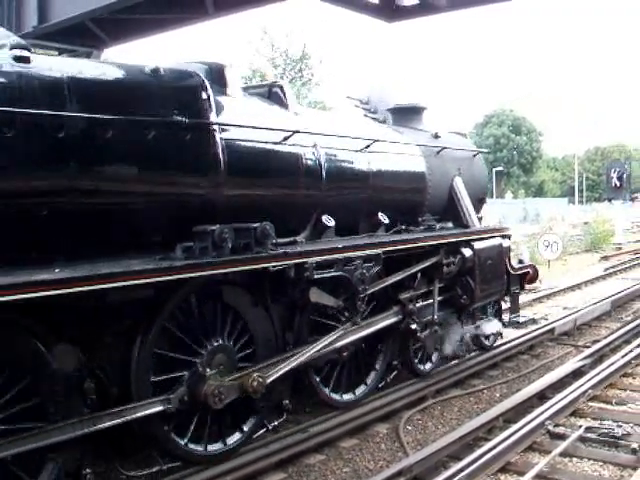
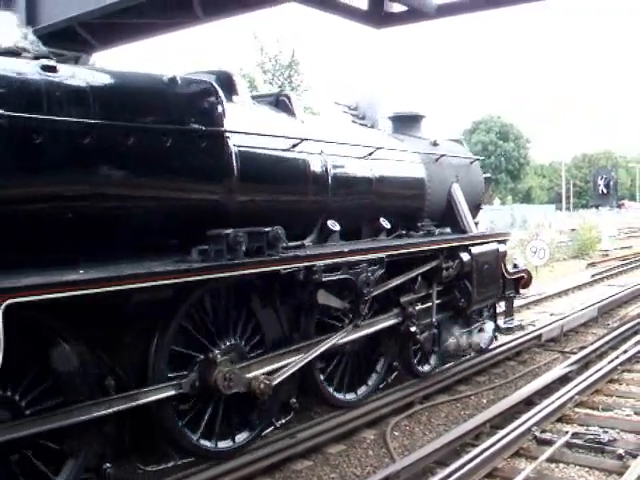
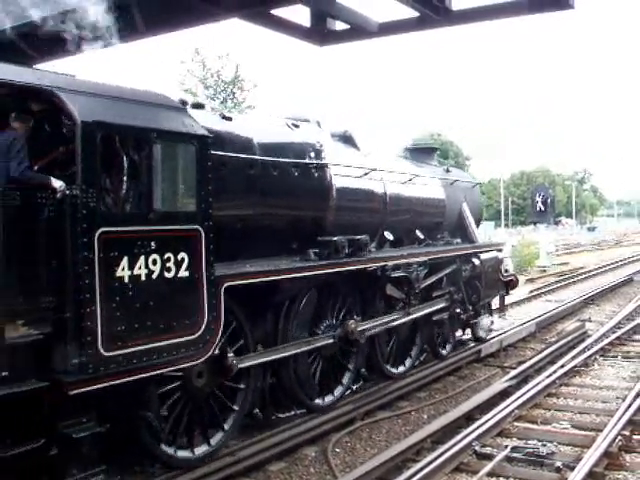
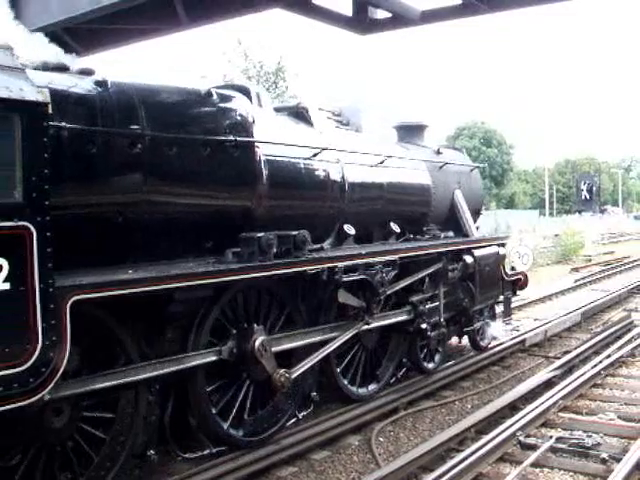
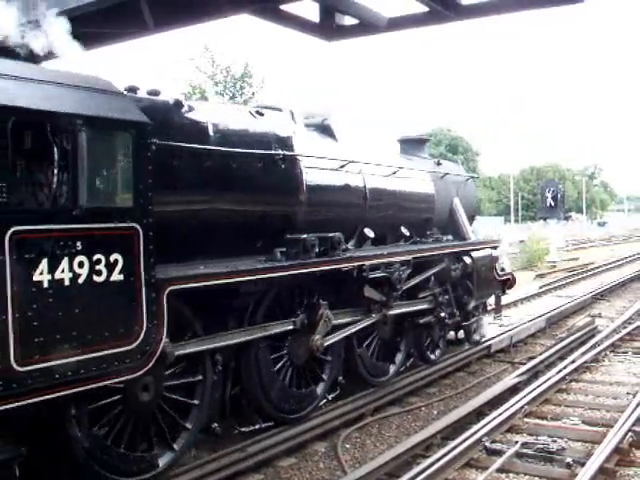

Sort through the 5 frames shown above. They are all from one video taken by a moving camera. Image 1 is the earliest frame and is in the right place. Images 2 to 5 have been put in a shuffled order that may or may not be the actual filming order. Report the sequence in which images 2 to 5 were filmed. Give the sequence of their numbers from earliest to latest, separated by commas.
2, 4, 5, 3
